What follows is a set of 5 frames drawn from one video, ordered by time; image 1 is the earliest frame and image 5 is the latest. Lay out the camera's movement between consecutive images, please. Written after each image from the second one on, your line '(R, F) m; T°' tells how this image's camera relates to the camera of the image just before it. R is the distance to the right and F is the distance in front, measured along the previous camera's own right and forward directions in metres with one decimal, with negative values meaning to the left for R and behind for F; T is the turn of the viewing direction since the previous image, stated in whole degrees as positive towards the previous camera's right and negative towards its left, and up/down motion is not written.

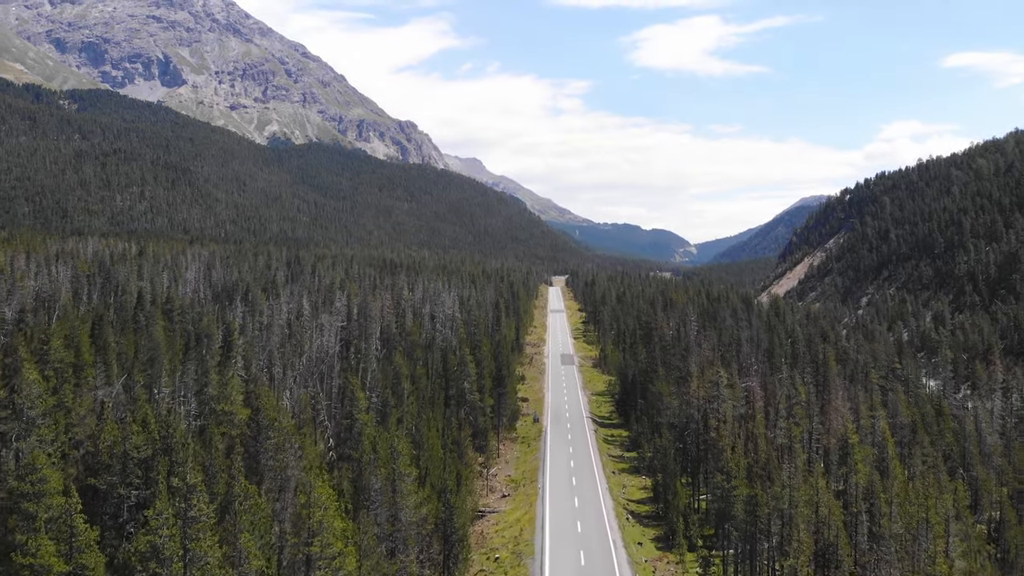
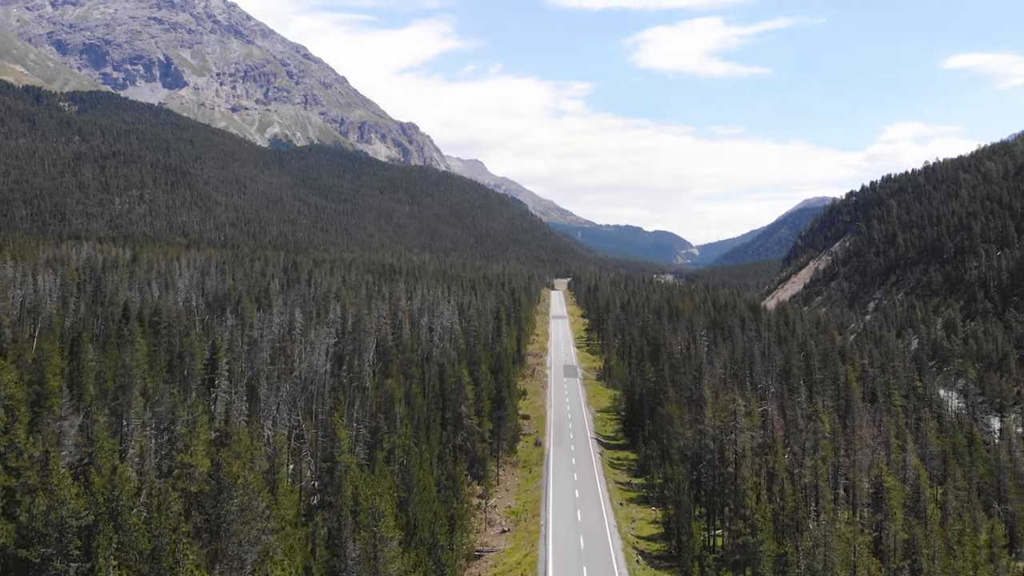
(+0.1, +4.4) m; 0°
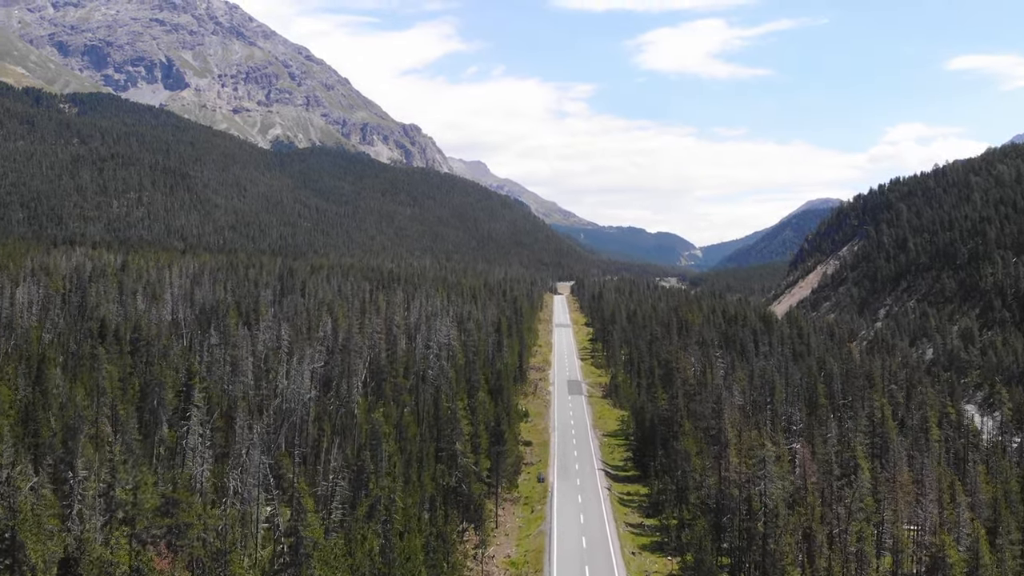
(+0.2, +6.3) m; 0°
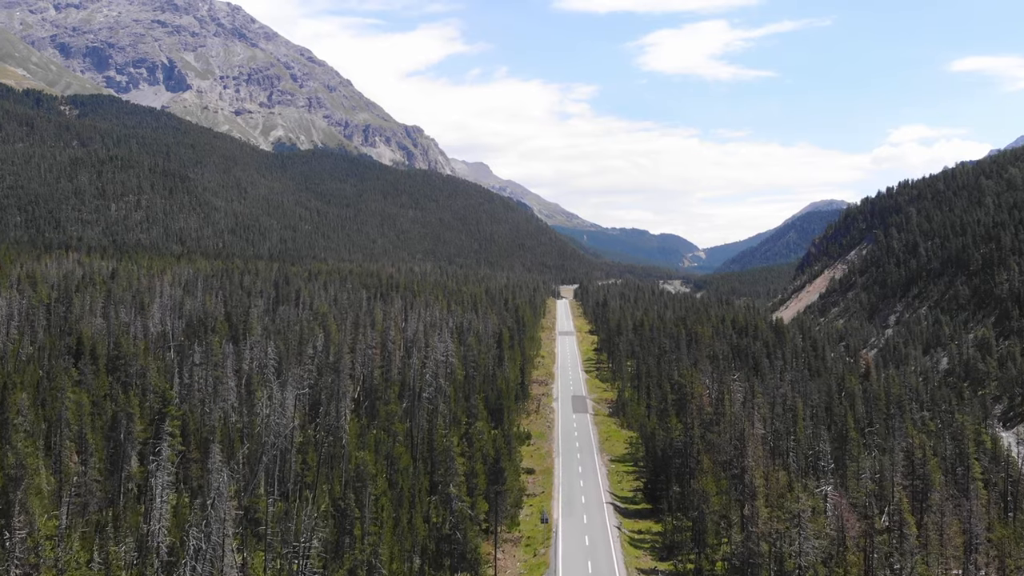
(+0.2, +5.8) m; 0°
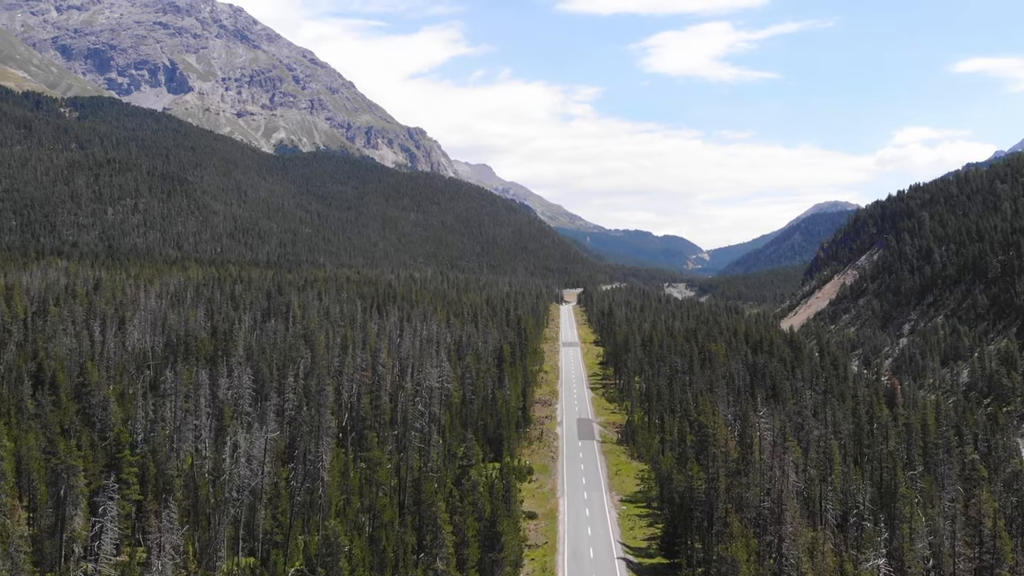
(+0.4, +8.0) m; 0°
